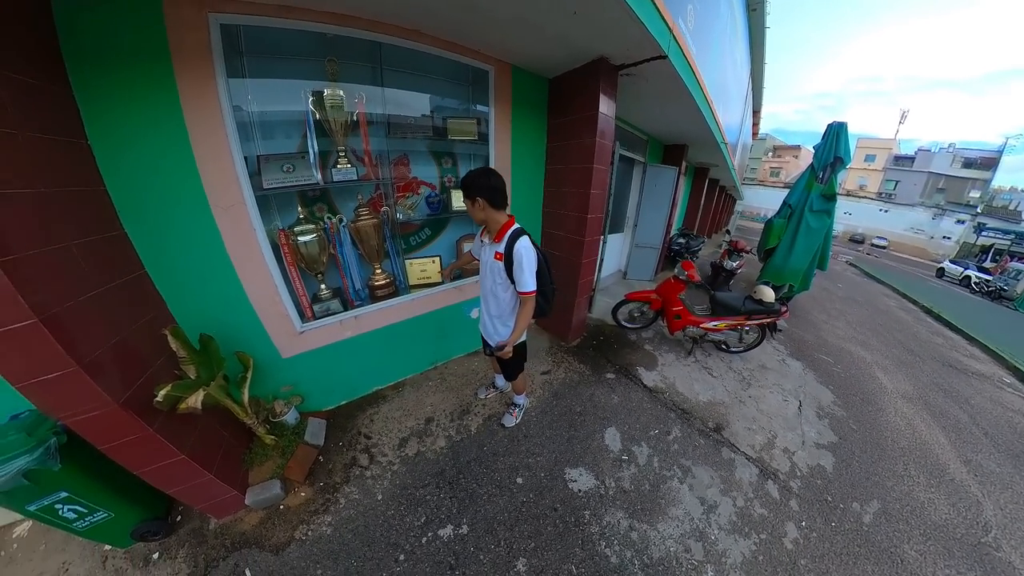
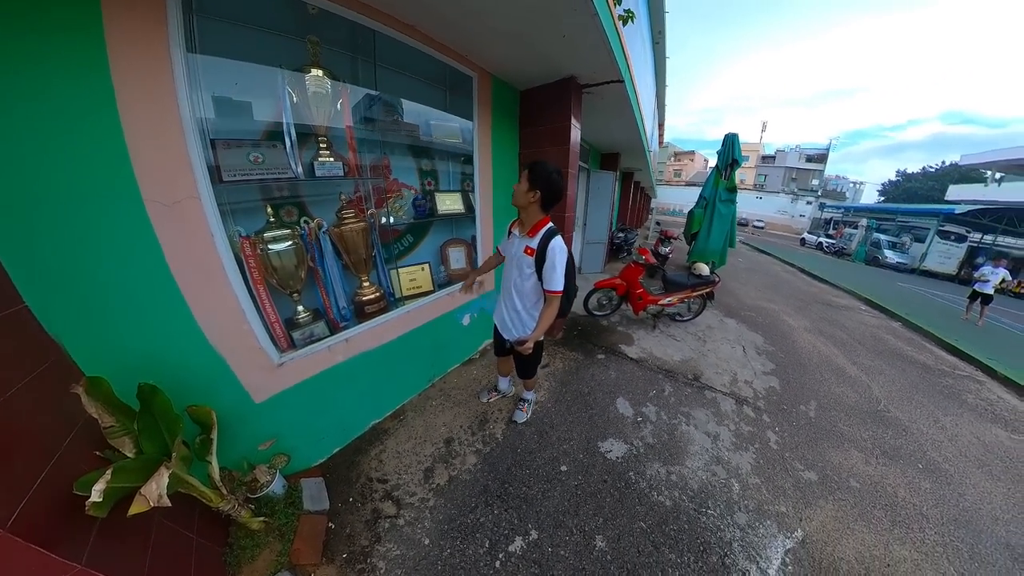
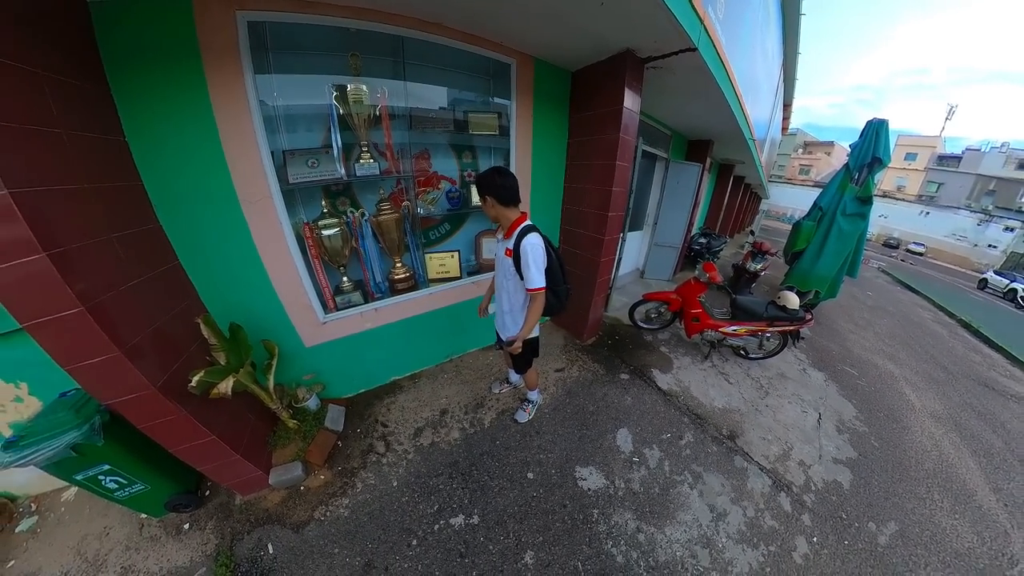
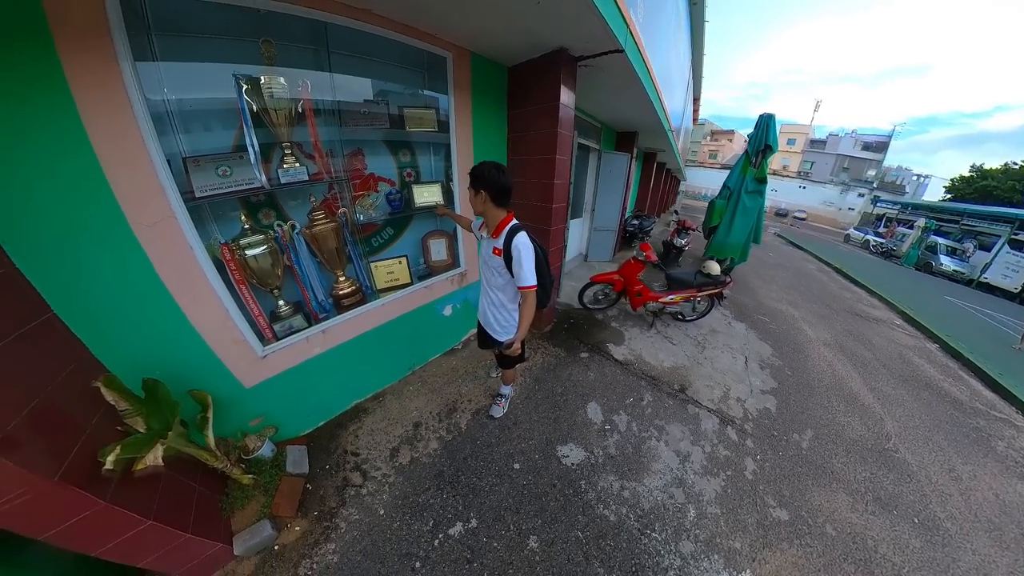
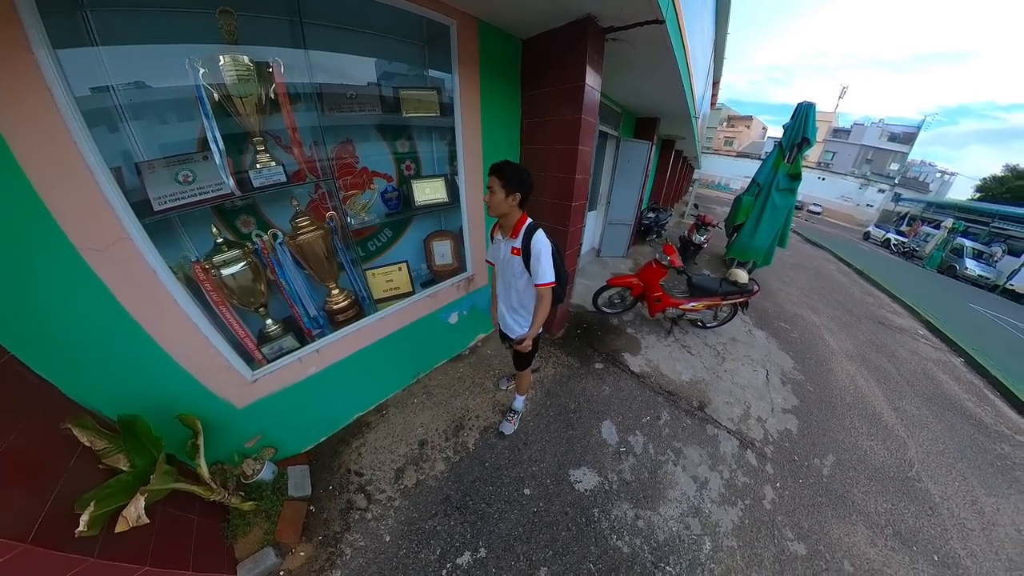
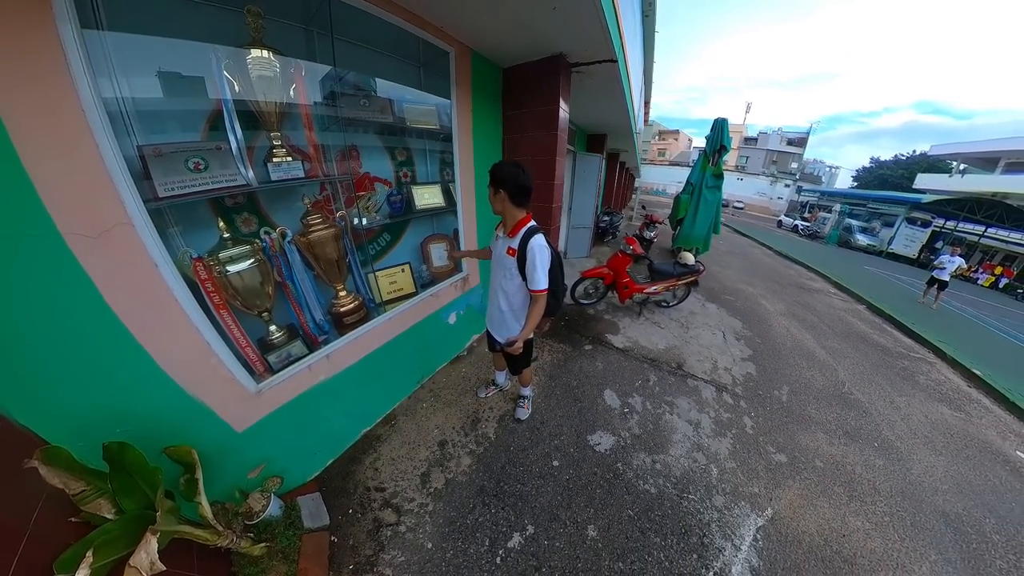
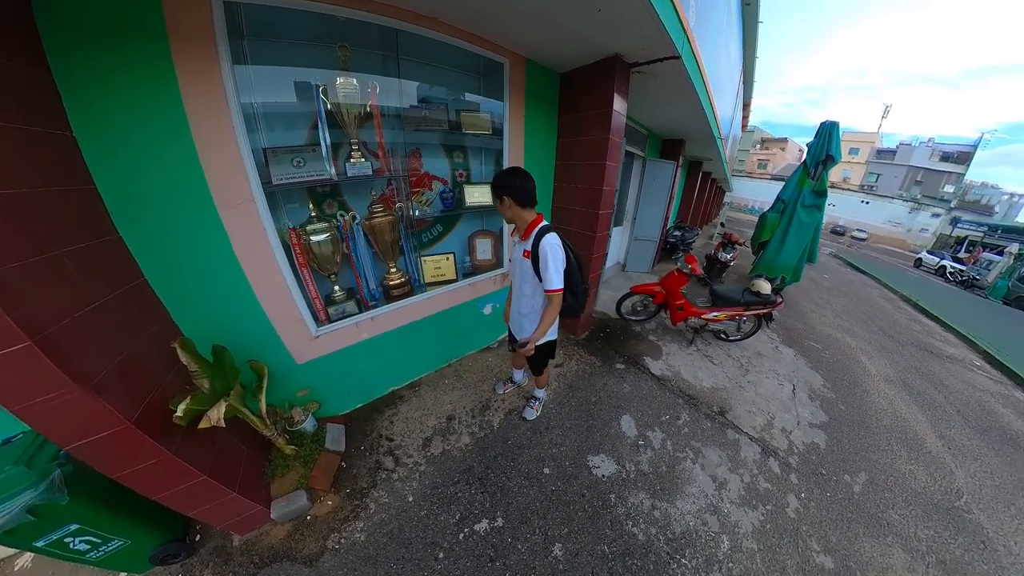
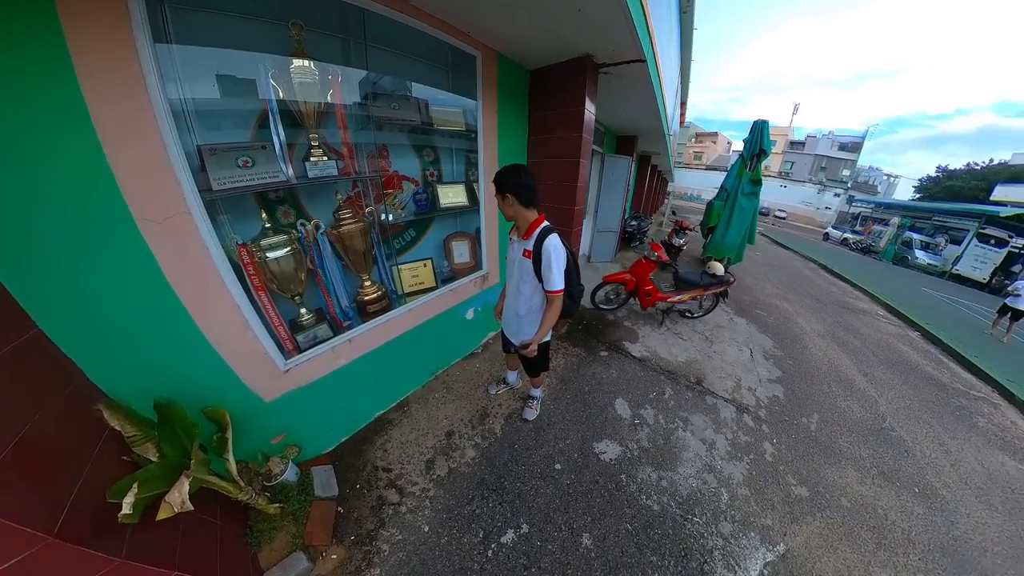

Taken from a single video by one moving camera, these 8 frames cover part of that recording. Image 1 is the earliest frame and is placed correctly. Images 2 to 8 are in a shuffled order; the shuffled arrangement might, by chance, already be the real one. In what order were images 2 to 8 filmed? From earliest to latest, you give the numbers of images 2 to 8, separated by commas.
3, 7, 8, 6, 4, 5, 2
